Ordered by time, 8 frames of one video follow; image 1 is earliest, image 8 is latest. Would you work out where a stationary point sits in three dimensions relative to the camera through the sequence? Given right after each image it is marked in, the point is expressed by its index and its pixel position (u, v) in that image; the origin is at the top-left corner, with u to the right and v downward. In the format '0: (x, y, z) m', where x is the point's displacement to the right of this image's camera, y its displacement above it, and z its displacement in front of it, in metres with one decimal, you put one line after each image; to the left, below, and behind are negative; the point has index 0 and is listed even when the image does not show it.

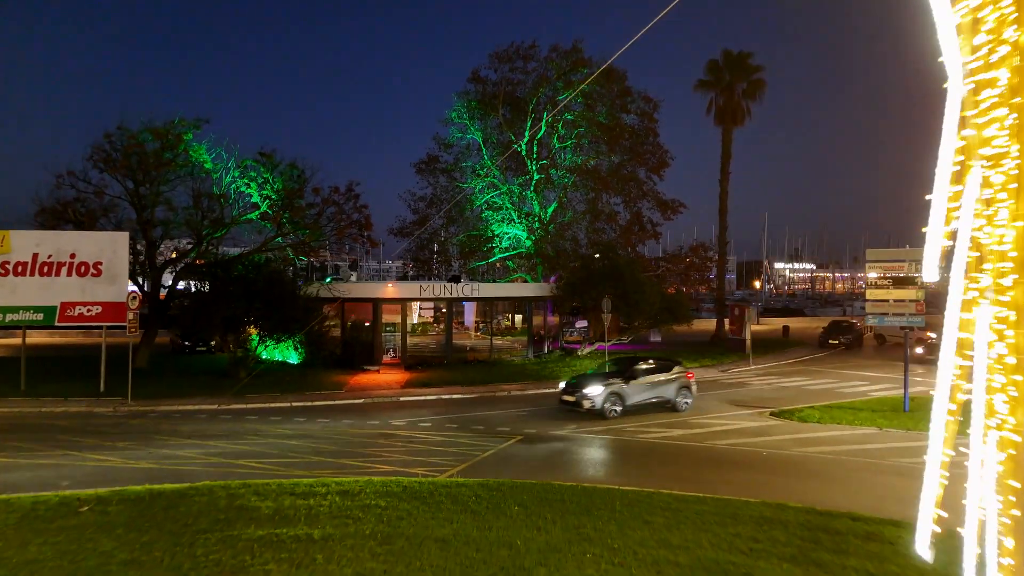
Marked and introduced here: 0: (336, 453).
0: (-3.4, -3.2, +13.9) m
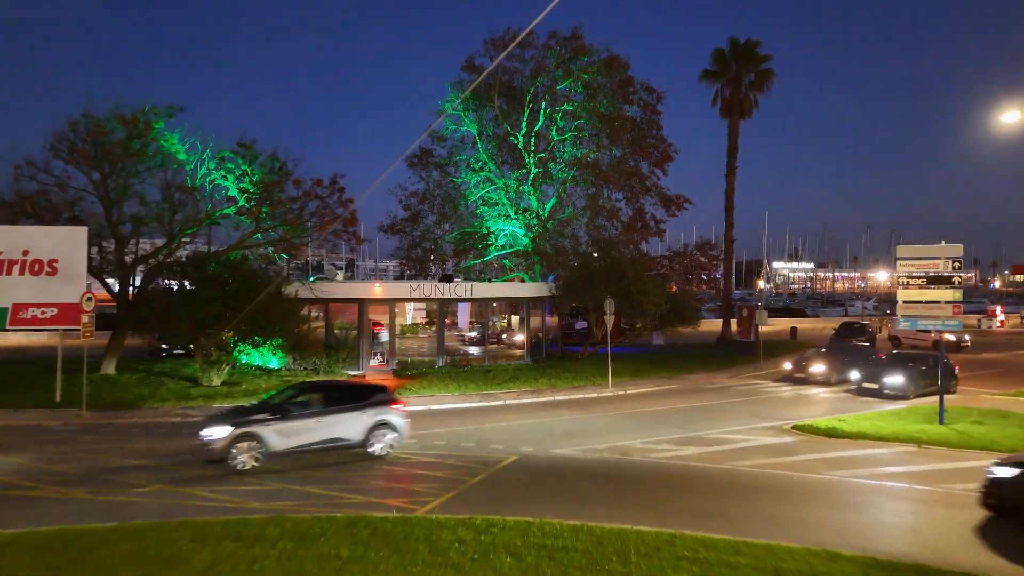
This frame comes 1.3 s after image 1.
0: (-3.5, -3.2, +12.1) m
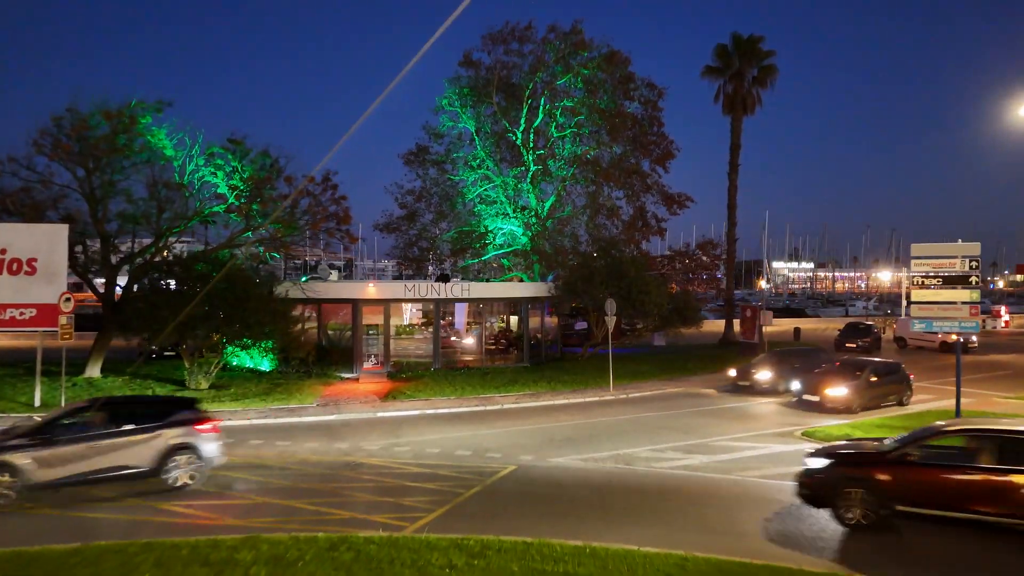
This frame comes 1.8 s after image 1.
0: (-3.5, -3.2, +11.4) m
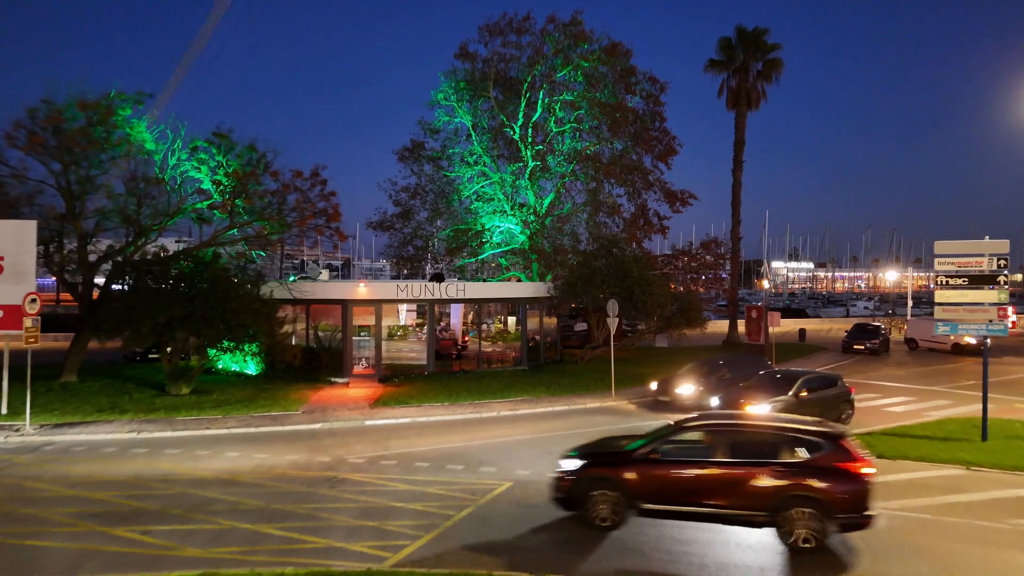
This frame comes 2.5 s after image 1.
0: (-3.6, -3.2, +10.3) m
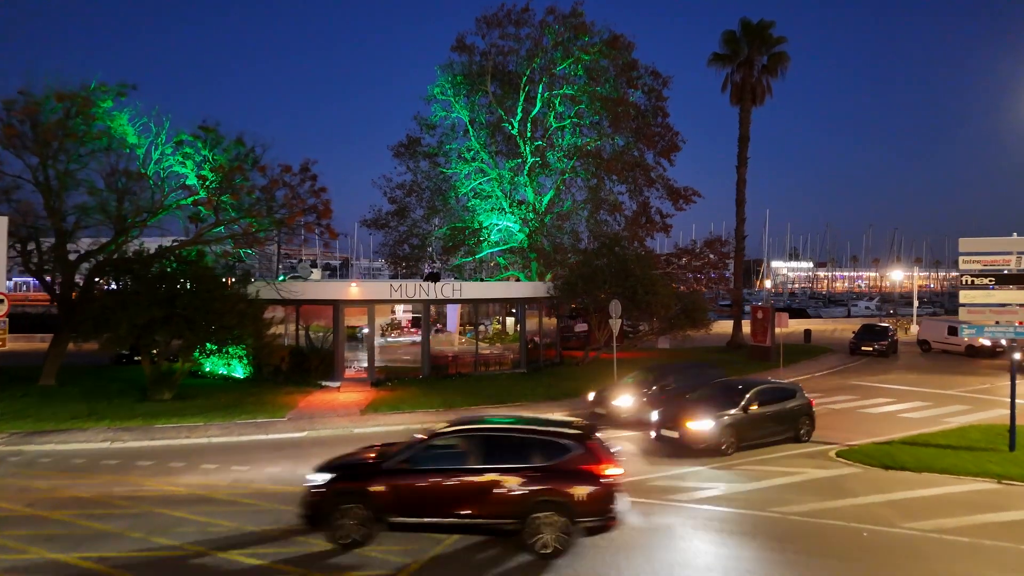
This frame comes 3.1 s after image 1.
0: (-3.6, -3.2, +9.3) m
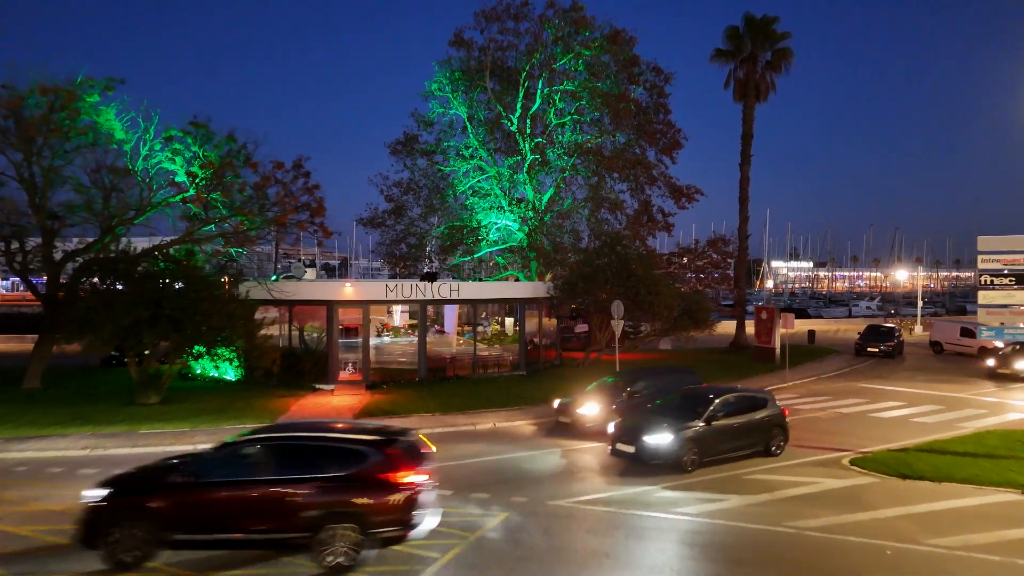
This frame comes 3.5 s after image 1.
0: (-3.6, -3.2, +8.7) m
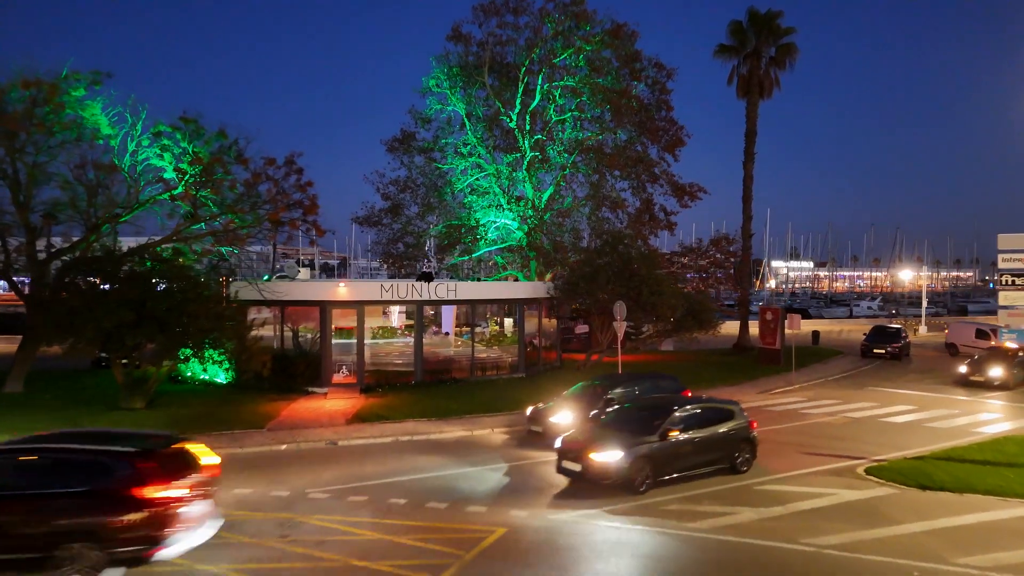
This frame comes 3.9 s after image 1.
0: (-3.7, -3.2, +8.0) m
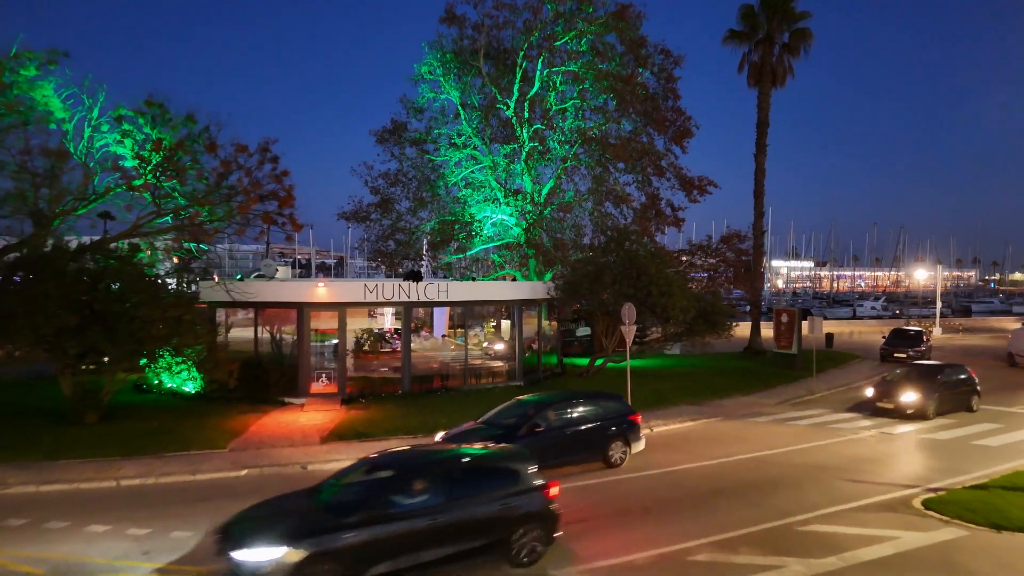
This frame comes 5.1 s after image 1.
0: (-3.7, -3.3, +6.0) m
